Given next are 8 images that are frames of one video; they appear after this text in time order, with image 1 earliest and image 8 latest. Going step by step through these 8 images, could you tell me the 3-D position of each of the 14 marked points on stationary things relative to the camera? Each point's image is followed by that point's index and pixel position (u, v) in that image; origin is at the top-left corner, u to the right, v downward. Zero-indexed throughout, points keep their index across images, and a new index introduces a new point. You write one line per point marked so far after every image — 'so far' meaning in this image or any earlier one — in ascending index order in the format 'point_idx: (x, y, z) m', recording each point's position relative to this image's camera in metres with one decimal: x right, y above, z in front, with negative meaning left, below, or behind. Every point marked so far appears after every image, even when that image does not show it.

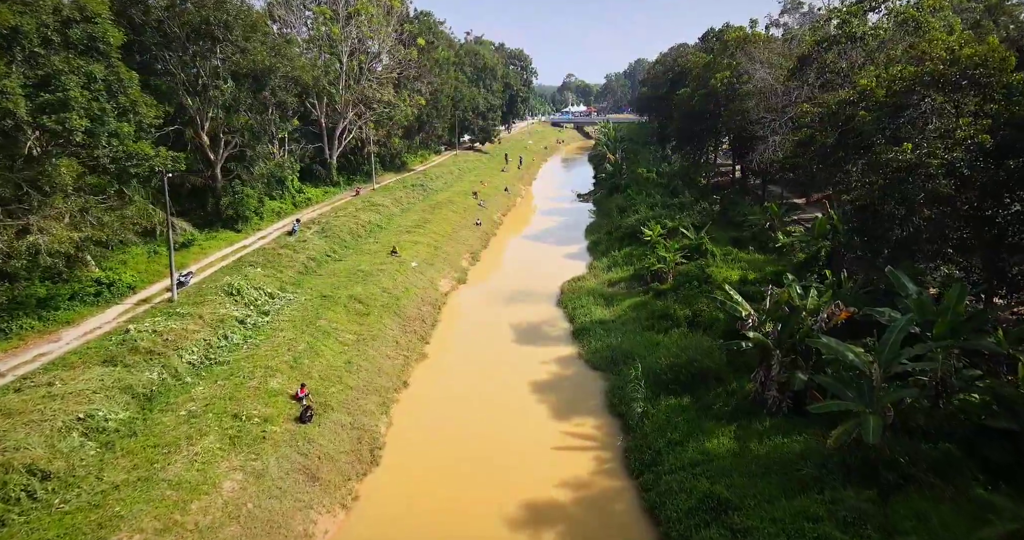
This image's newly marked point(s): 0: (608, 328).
0: (+3.0, -1.9, +19.4) m
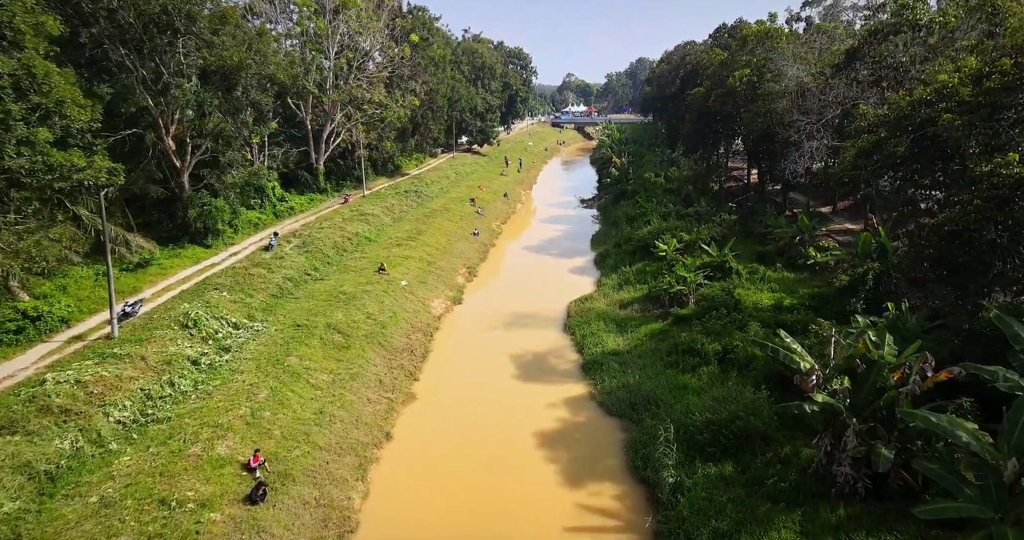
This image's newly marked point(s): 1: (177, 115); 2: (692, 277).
0: (+3.0, -2.6, +16.9) m
1: (-10.3, +4.8, +19.3) m
2: (+5.8, -0.2, +20.1) m
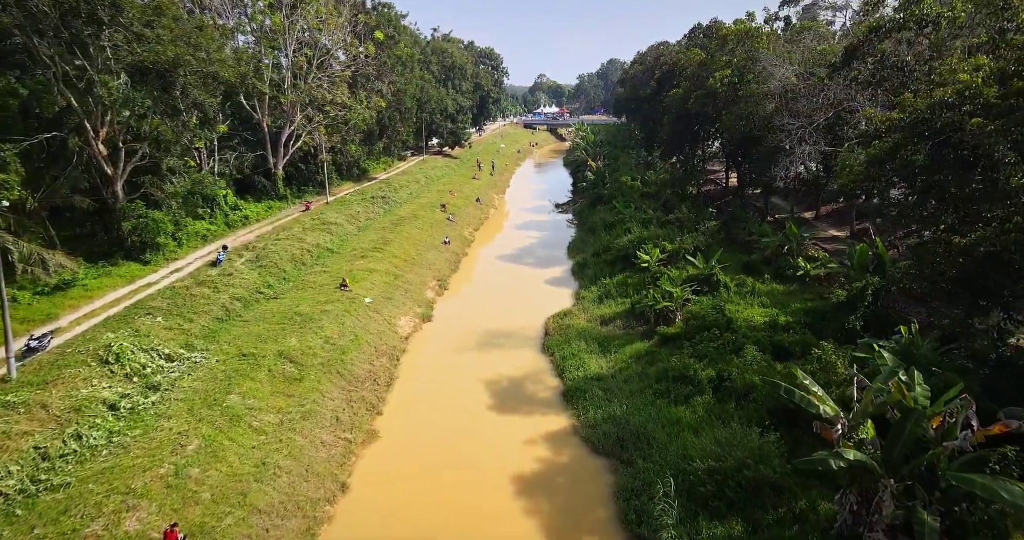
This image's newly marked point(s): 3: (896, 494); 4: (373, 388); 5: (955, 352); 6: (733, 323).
0: (+2.4, -3.0, +15.4) m
1: (-11.1, +4.2, +17.3) m
2: (+4.9, -0.7, +18.7) m
3: (+4.9, -2.8, +7.9) m
4: (-3.6, -3.0, +16.1) m
5: (+8.7, -1.6, +12.3) m
6: (+5.7, -1.4, +16.2) m
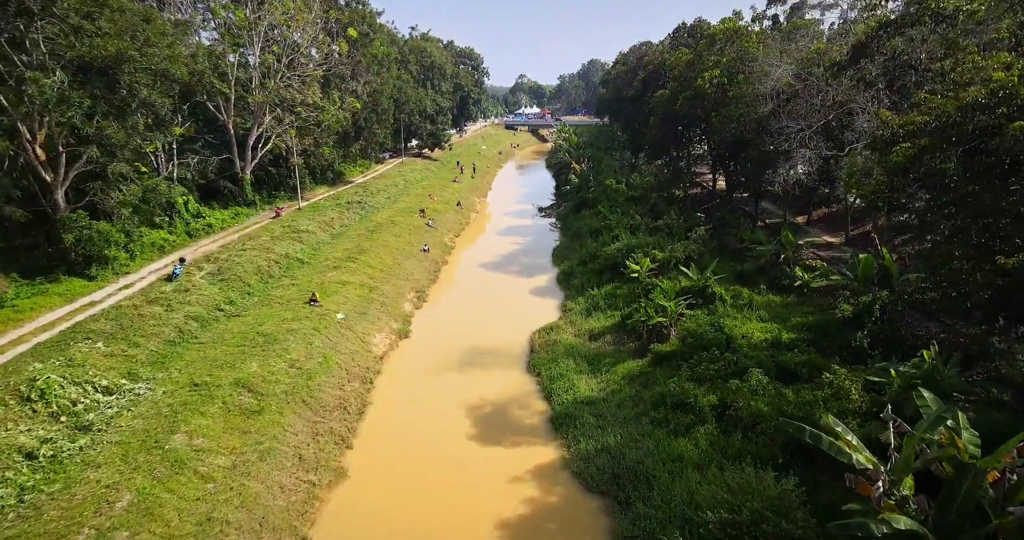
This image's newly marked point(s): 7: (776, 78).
0: (+2.0, -3.4, +14.1) m
1: (-11.6, +3.7, +15.6) m
2: (+4.4, -1.0, +17.5) m
3: (+4.7, -3.2, +6.7) m
4: (-4.0, -3.4, +14.6) m
5: (+8.4, -1.9, +11.2) m
6: (+5.3, -1.7, +15.0) m
7: (+8.2, +6.0, +19.4) m
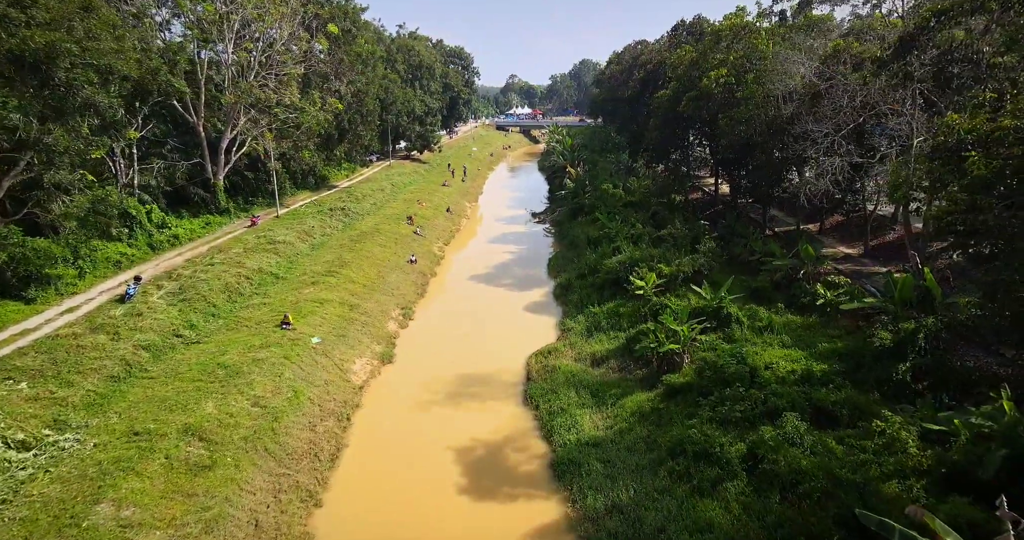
0: (+1.9, -3.9, +12.2) m
1: (-11.7, +3.2, +13.5) m
2: (+4.3, -1.5, +15.7) m
3: (+4.7, -3.7, +4.9) m
4: (-4.1, -4.0, +12.7) m
5: (+8.3, -2.4, +9.4) m
6: (+5.2, -2.2, +13.2) m
7: (+8.0, +5.5, +17.7) m
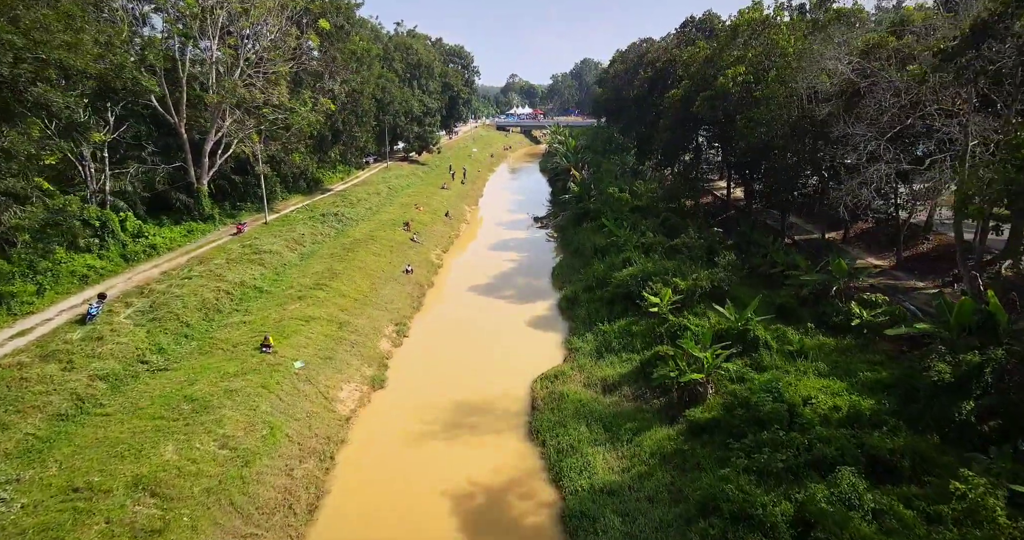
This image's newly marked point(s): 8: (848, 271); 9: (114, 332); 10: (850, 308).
0: (+2.0, -4.3, +10.5) m
1: (-11.6, +2.8, +11.9) m
2: (+4.4, -2.0, +14.0) m
3: (+4.8, -4.1, +3.2) m
4: (-4.0, -4.4, +11.0) m
5: (+8.4, -2.9, +7.7) m
6: (+5.3, -2.6, +11.5) m
7: (+8.1, +5.0, +16.0) m
8: (+9.4, 0.0, +17.5) m
9: (-9.4, -1.5, +14.9) m
10: (+8.9, -1.0, +16.3) m
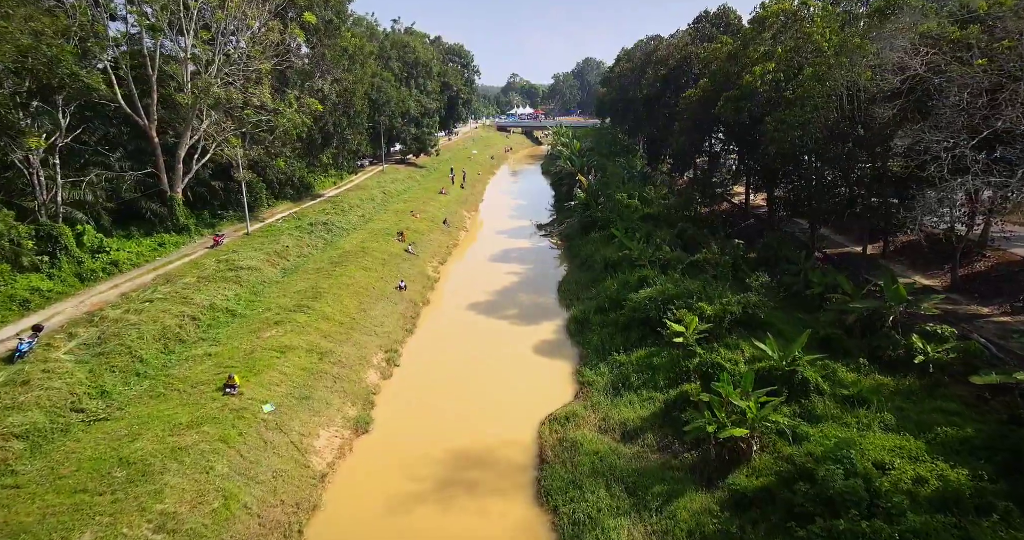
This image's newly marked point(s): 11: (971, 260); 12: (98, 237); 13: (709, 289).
0: (+2.1, -4.9, +8.2) m
1: (-11.5, +2.2, +9.5) m
2: (+4.5, -2.6, +11.6) m
3: (+4.9, -4.7, +0.9) m
4: (-3.9, -5.0, +8.7) m
5: (+8.5, -3.5, +5.4) m
6: (+5.4, -3.3, +9.2) m
7: (+8.2, +4.4, +13.7) m
8: (+9.5, -0.7, +15.2) m
9: (-9.3, -2.1, +12.6) m
10: (+9.0, -1.6, +14.0) m
11: (+13.5, +0.3, +18.4) m
12: (-13.0, +1.0, +19.6) m
13: (+5.7, -0.6, +18.0) m
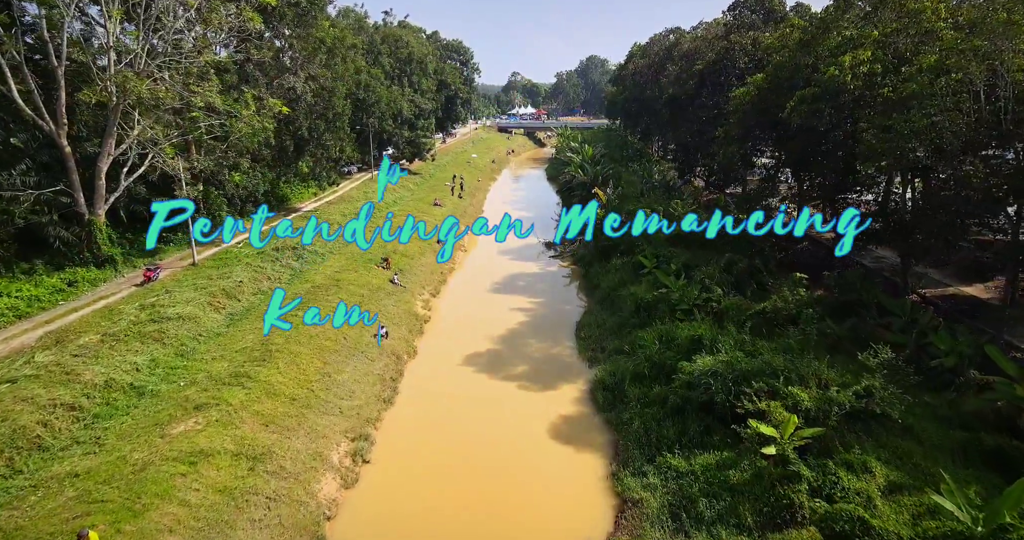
0: (+2.3, -6.3, +3.0) m
1: (-11.3, +0.8, +4.4) m
2: (+4.7, -3.9, +6.5) m
3: (+5.1, -6.0, -4.3) m
4: (-3.7, -6.3, +3.5) m
5: (+8.7, -4.8, +0.2) m
6: (+5.6, -4.6, +4.0) m
7: (+8.5, +3.0, +8.5) m
8: (+9.7, -2.0, +10.0) m
9: (-9.1, -3.4, +7.4) m
10: (+9.2, -3.0, +8.8) m
11: (+13.8, -1.1, +13.3) m
12: (-12.7, -0.3, +14.5) m
13: (+6.0, -1.9, +12.9) m
